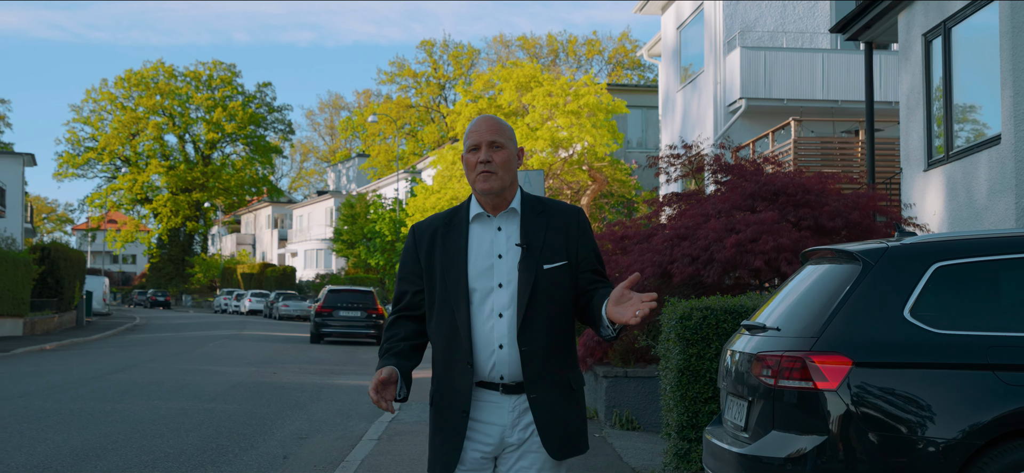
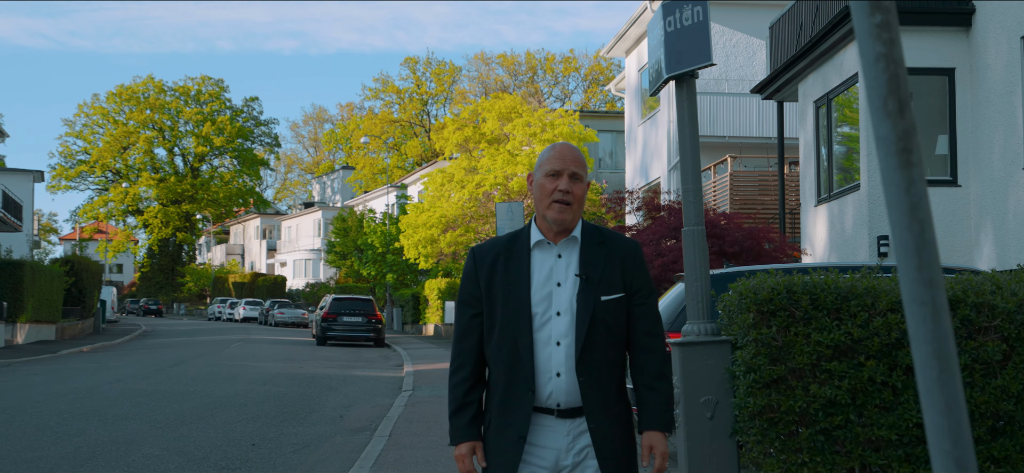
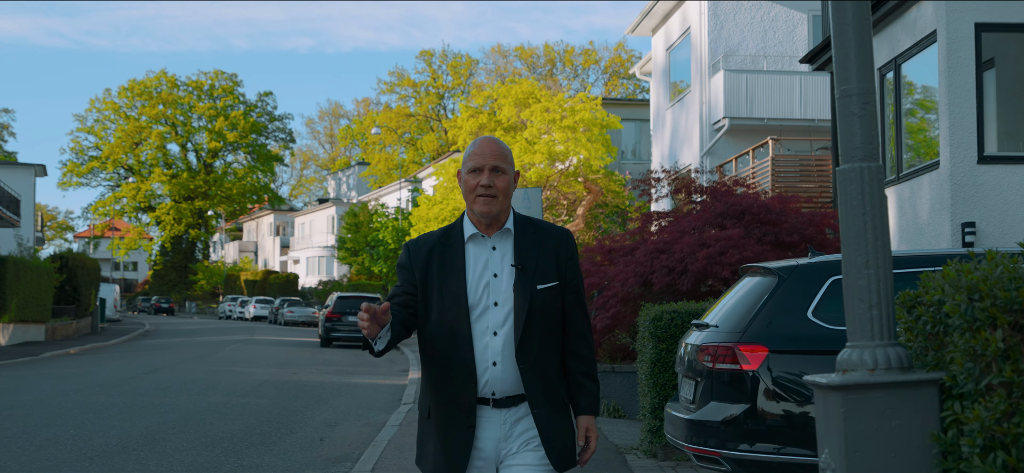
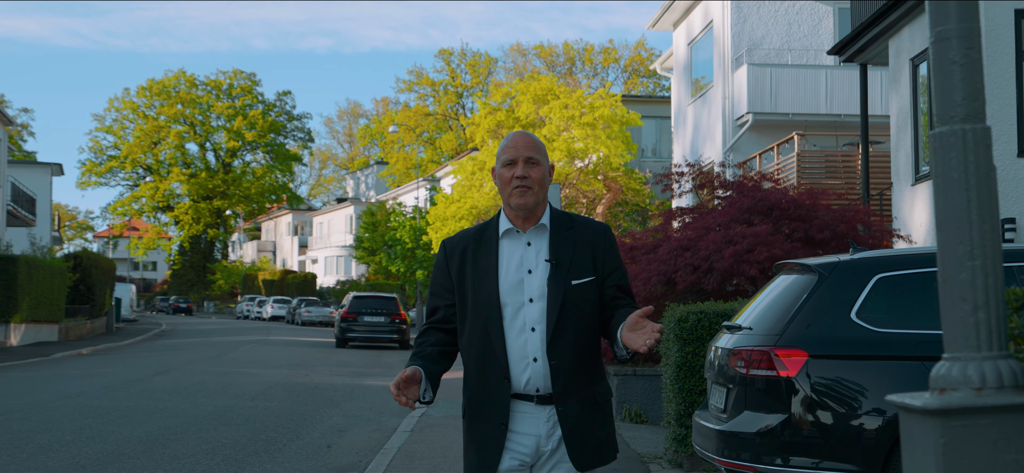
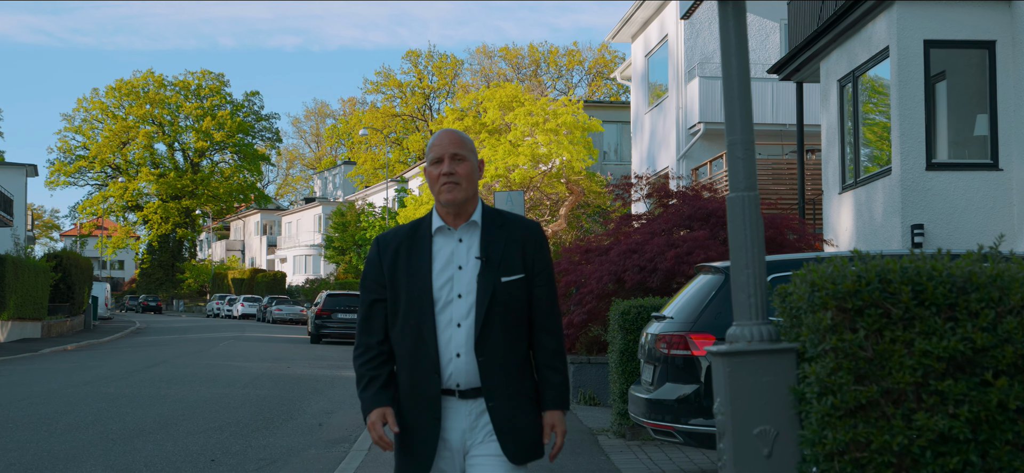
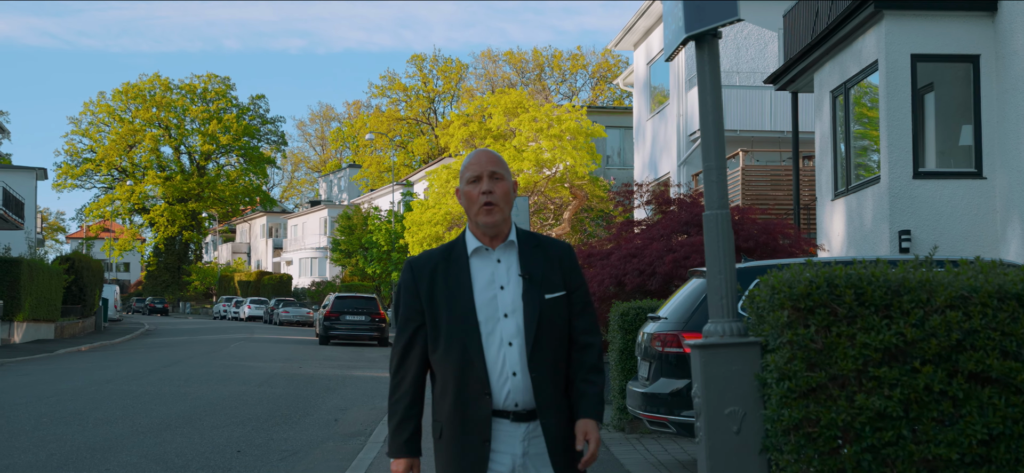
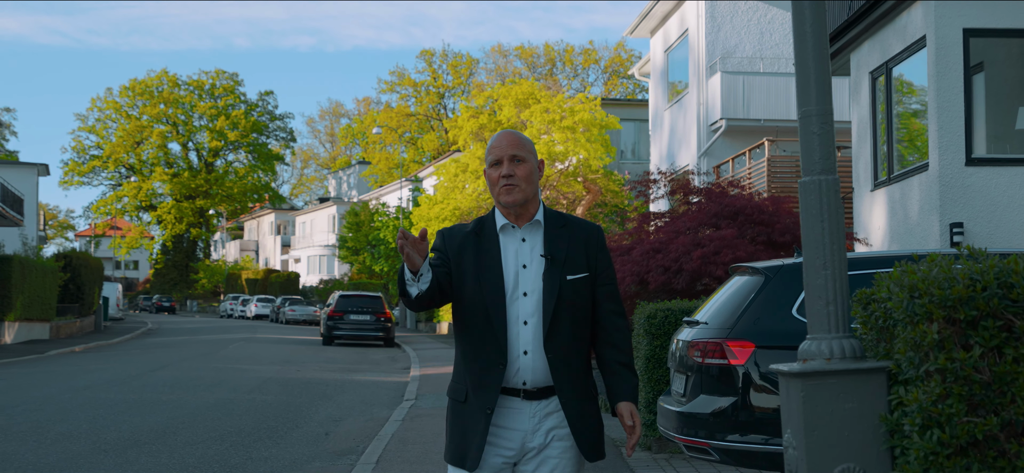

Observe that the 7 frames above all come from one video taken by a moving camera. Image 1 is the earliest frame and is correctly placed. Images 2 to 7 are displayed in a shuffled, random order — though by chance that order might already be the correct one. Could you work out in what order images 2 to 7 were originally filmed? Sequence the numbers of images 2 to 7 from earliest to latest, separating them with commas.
4, 3, 7, 5, 6, 2
